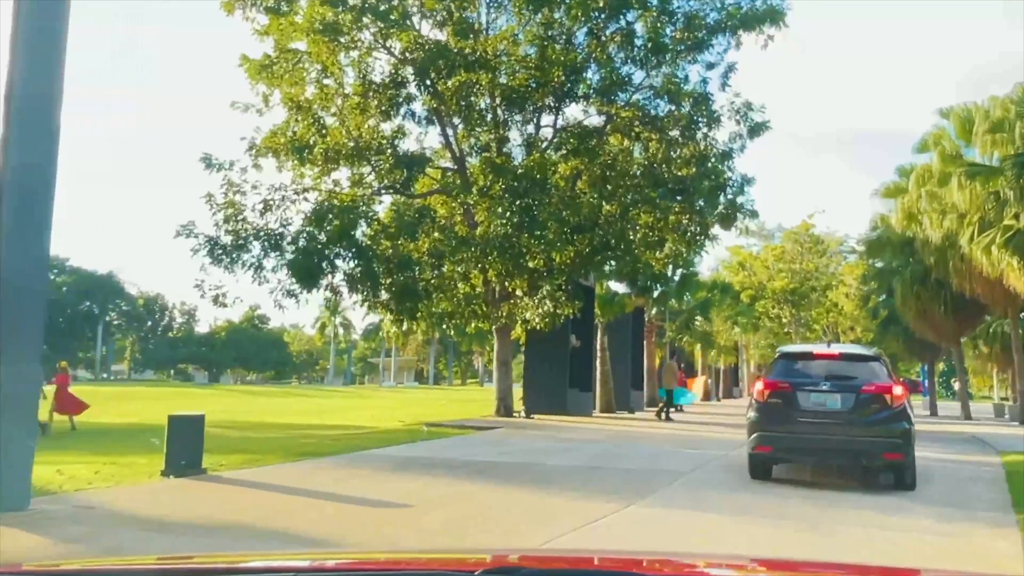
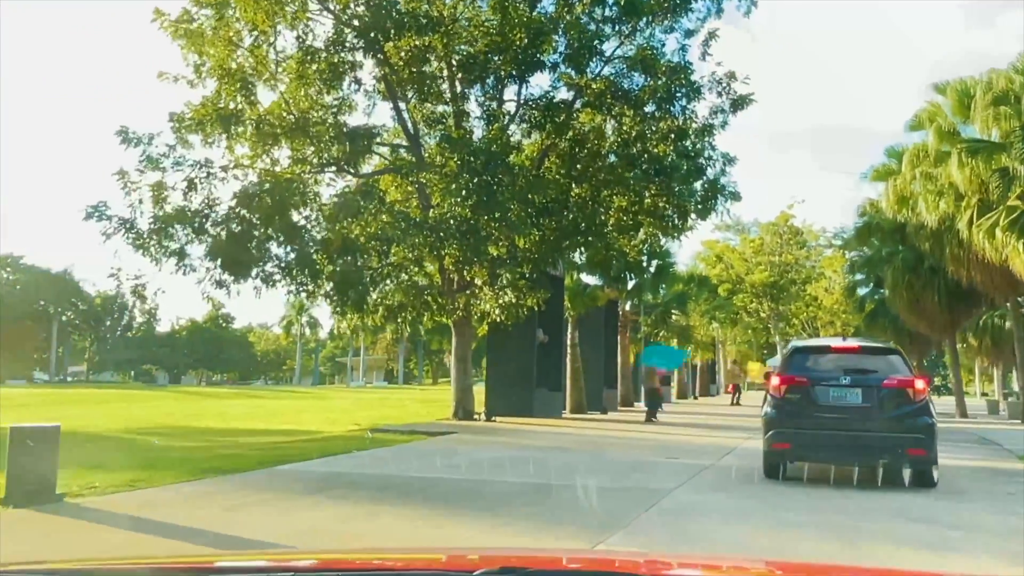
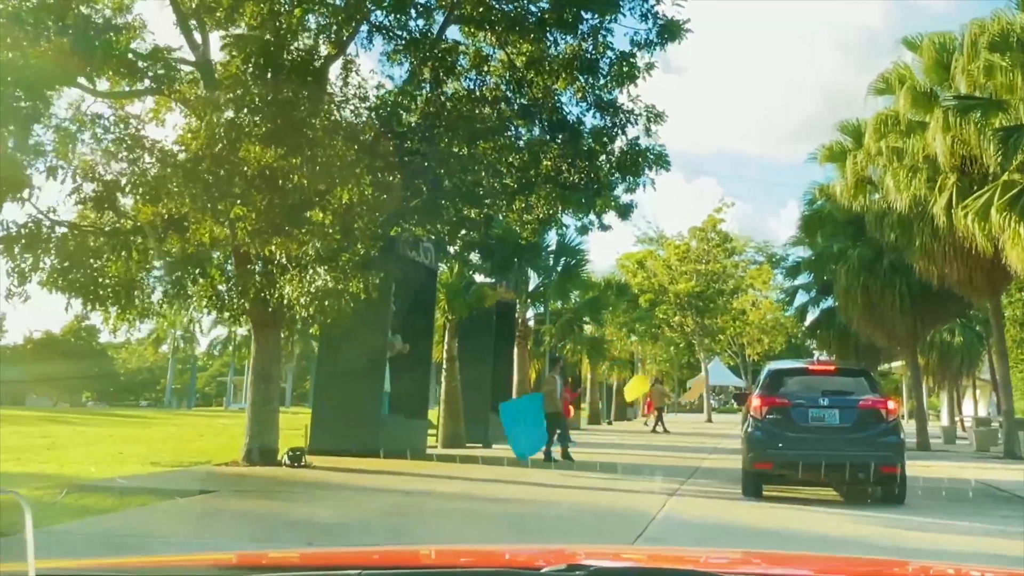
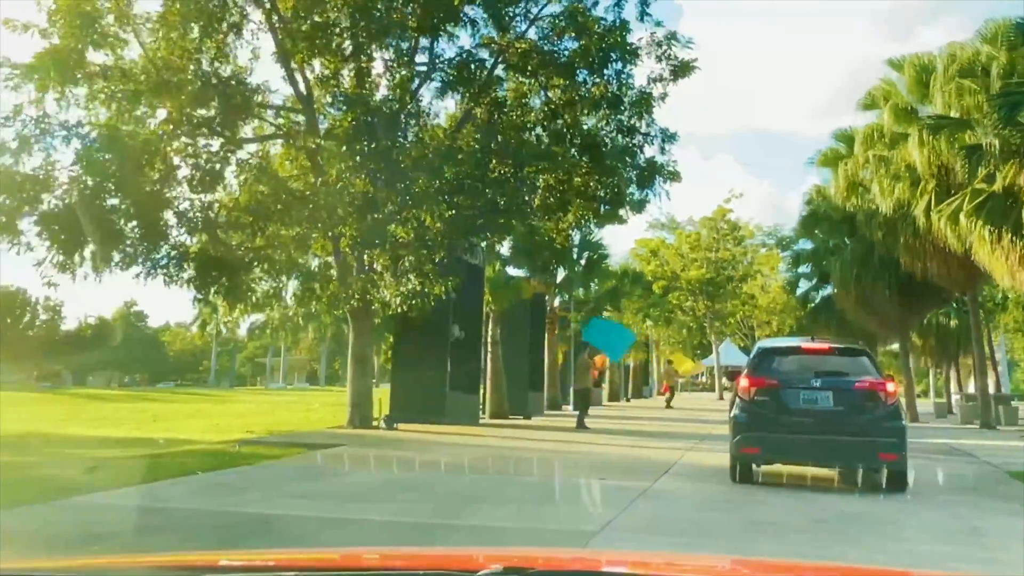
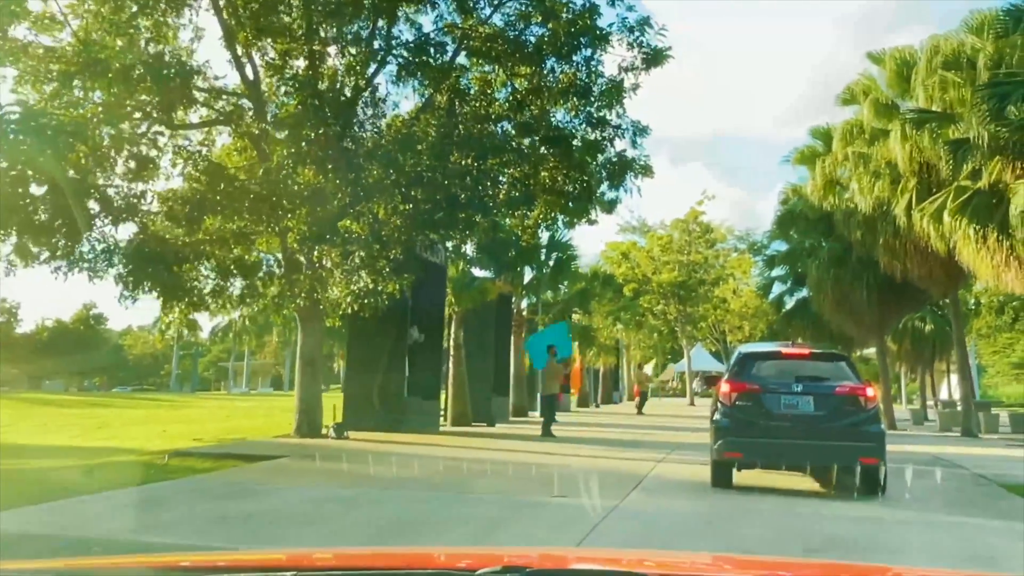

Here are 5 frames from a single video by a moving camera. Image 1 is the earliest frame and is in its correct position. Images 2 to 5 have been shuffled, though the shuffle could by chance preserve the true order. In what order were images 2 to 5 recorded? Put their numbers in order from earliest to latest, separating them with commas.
2, 4, 5, 3
